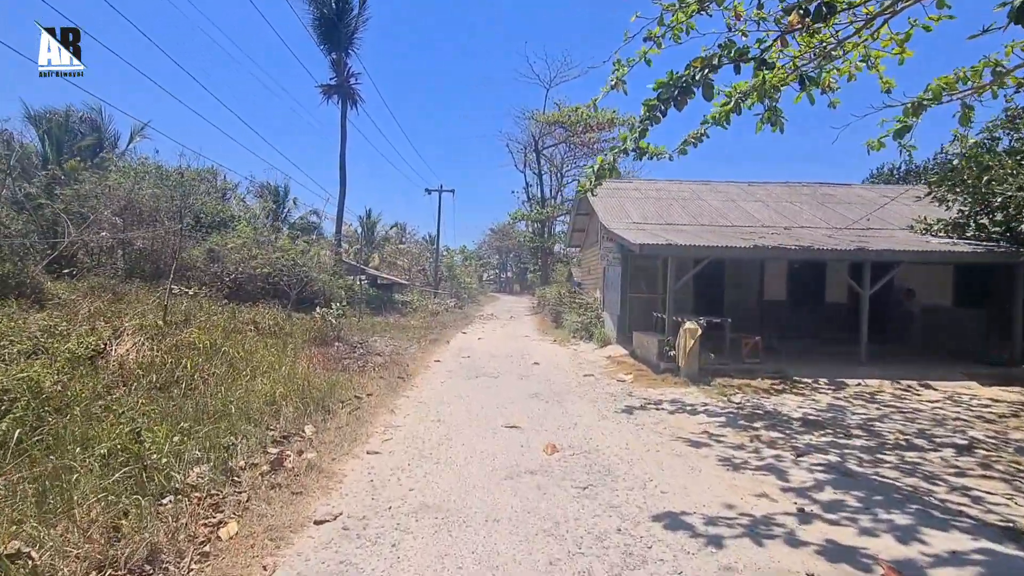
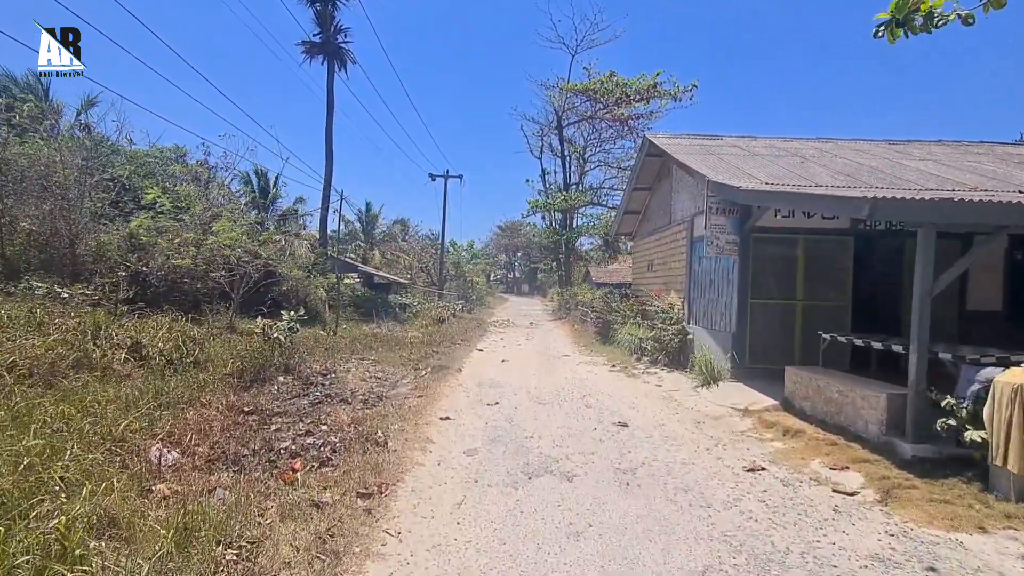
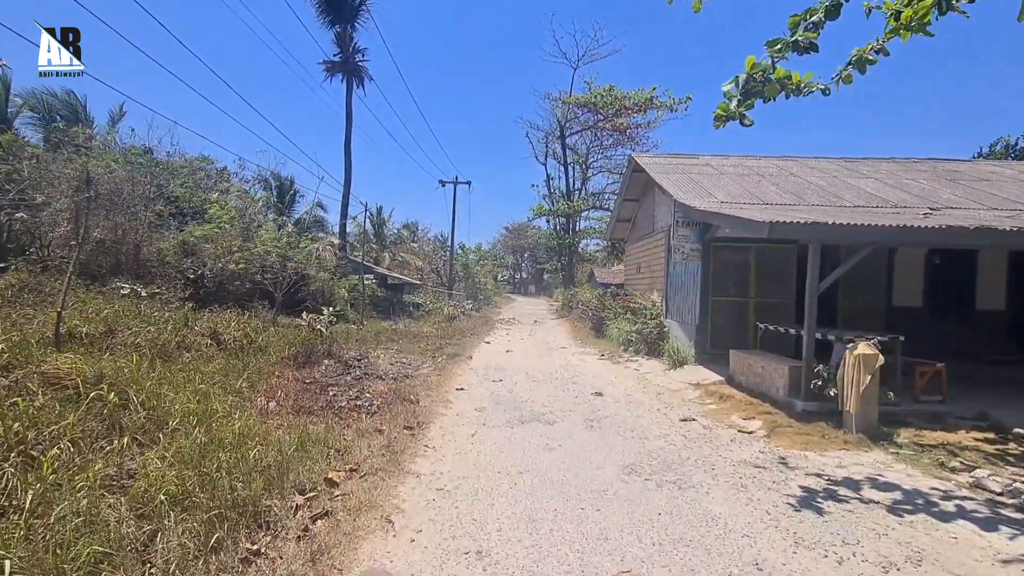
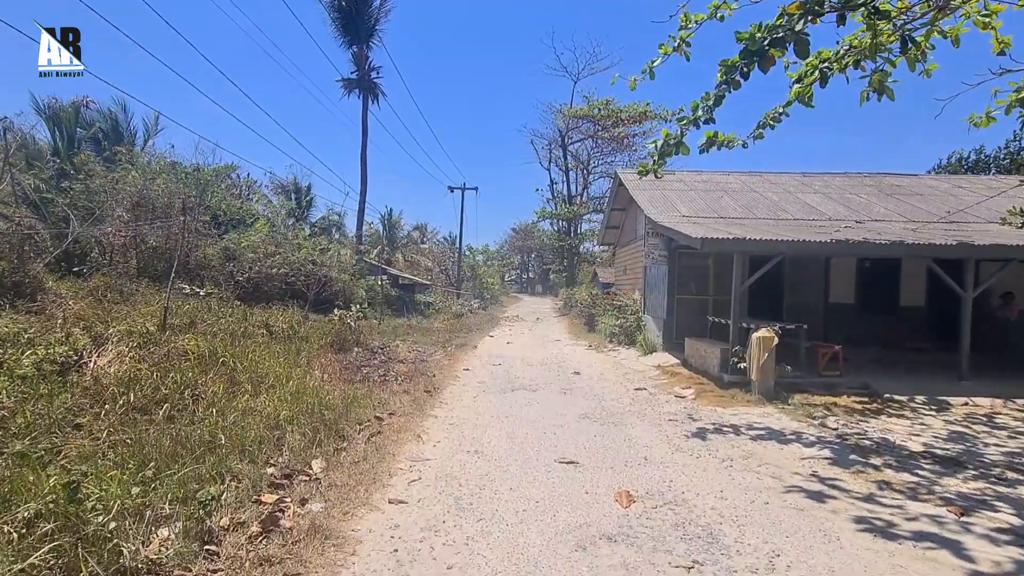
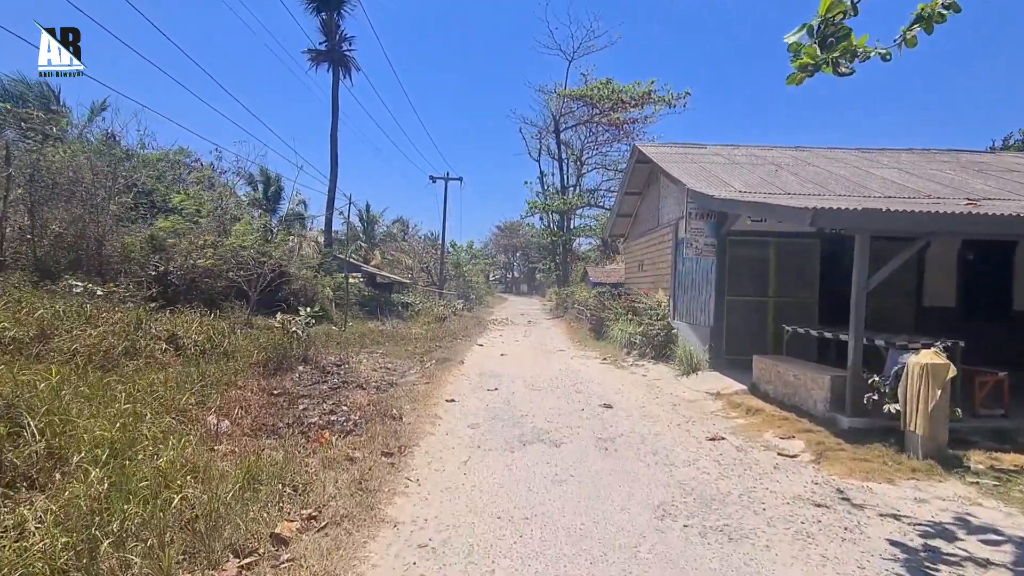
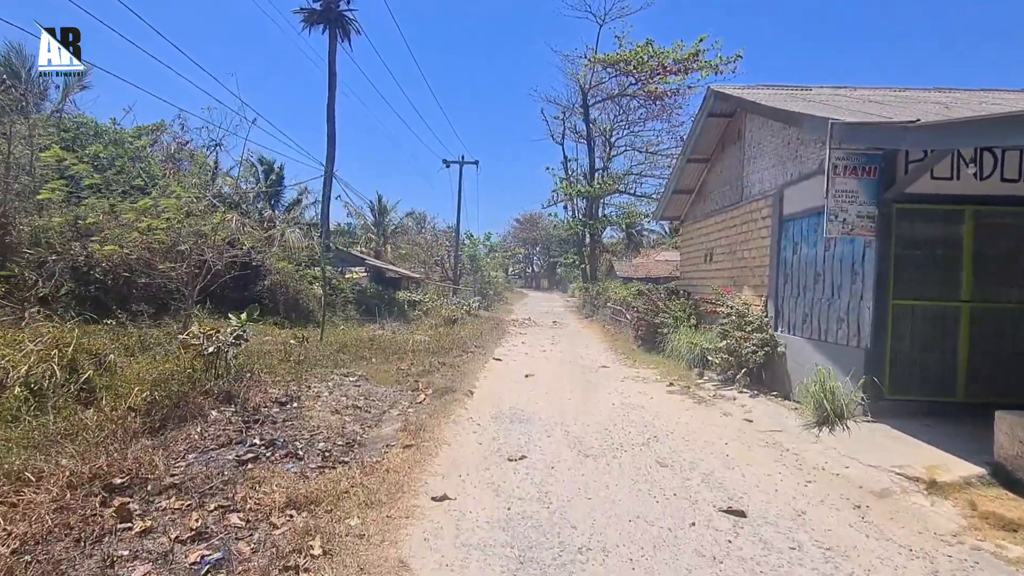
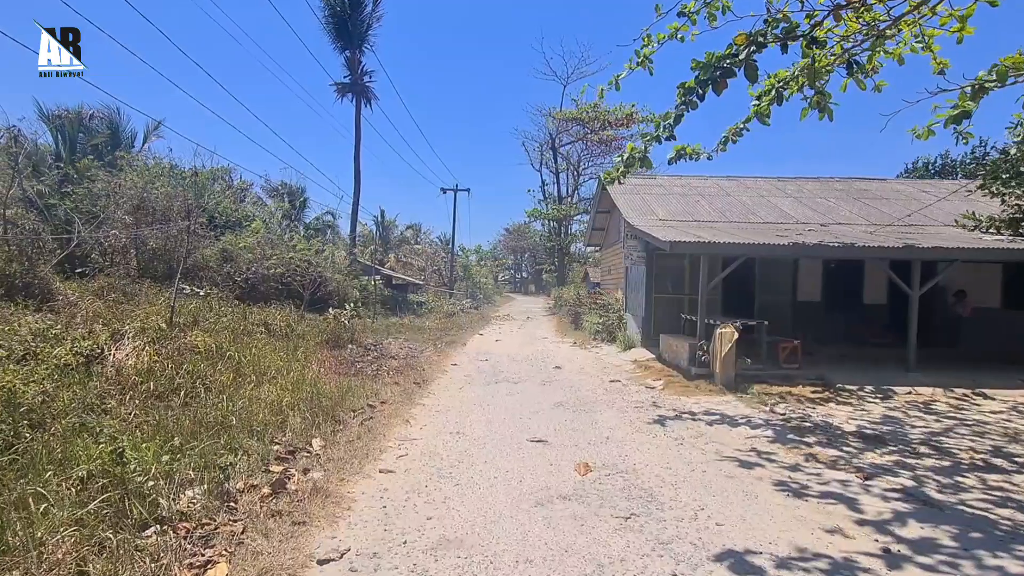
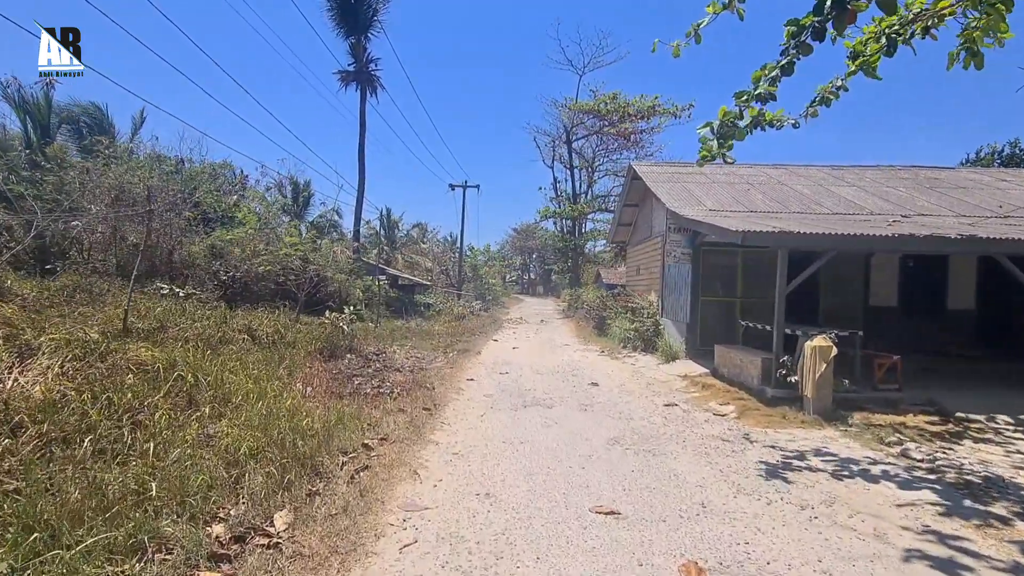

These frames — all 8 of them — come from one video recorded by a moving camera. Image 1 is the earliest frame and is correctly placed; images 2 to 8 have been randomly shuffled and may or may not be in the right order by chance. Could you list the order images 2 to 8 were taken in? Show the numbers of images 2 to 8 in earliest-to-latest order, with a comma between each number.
7, 4, 8, 3, 5, 2, 6
